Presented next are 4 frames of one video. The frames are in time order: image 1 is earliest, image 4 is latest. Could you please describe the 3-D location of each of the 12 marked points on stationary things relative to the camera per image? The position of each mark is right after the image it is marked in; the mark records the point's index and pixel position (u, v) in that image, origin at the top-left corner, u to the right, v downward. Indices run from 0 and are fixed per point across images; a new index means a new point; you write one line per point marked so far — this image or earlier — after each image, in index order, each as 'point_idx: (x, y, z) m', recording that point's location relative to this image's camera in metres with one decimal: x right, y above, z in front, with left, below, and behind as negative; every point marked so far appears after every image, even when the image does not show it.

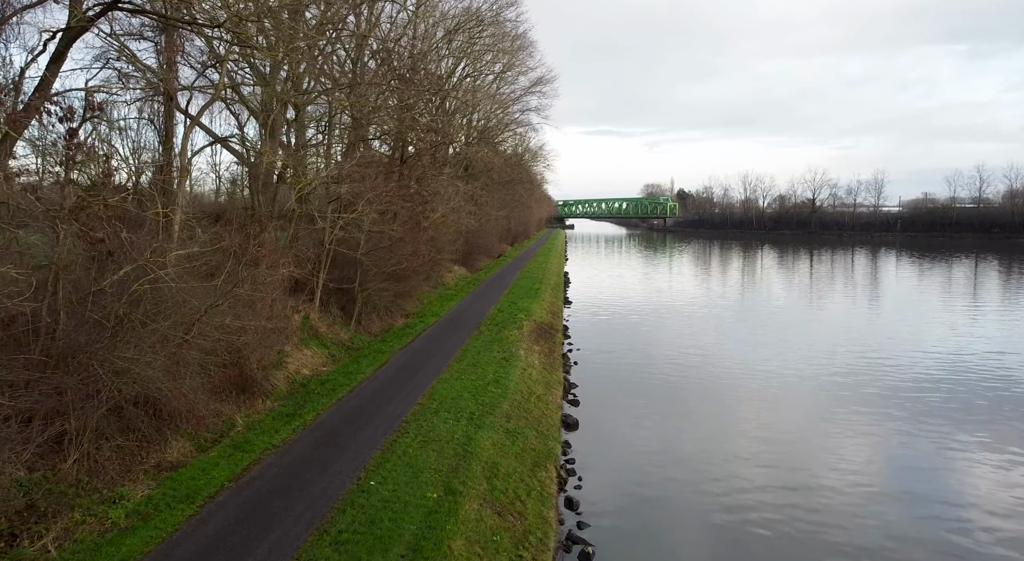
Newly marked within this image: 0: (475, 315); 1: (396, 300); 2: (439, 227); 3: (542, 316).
0: (-0.8, -0.7, +14.7) m
1: (-2.4, -0.4, +13.7) m
2: (-2.0, +1.4, +19.6) m
3: (+0.7, -0.8, +15.3) m
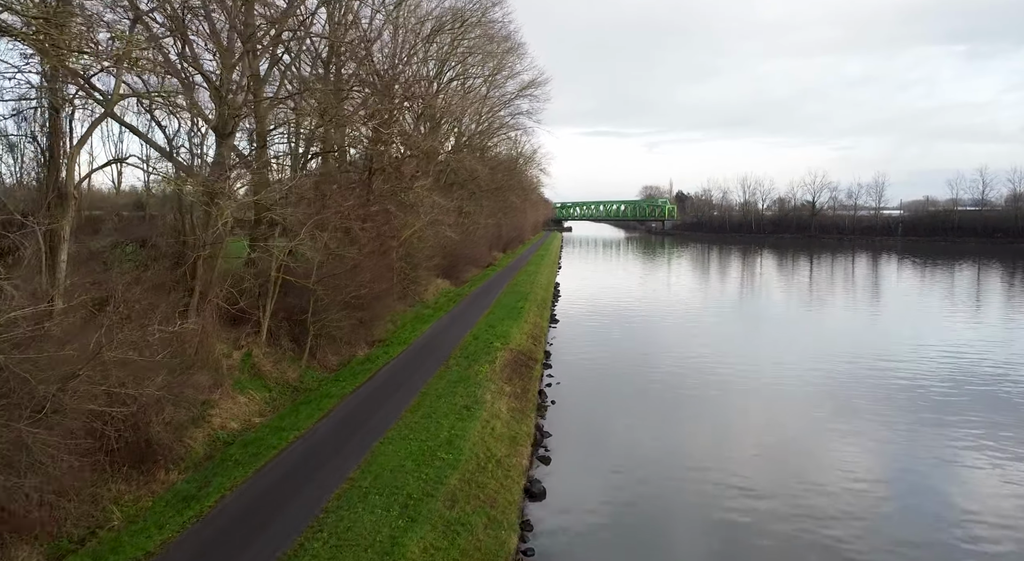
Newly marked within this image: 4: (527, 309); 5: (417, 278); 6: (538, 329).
0: (-1.3, -1.2, +13.5) m
1: (-2.9, -0.9, +12.5) m
2: (-2.5, +0.9, +18.4) m
3: (+0.2, -1.3, +14.1) m
4: (+0.4, -0.8, +18.5) m
5: (-2.5, 0.0, +18.7) m
6: (+0.6, -1.3, +16.9) m
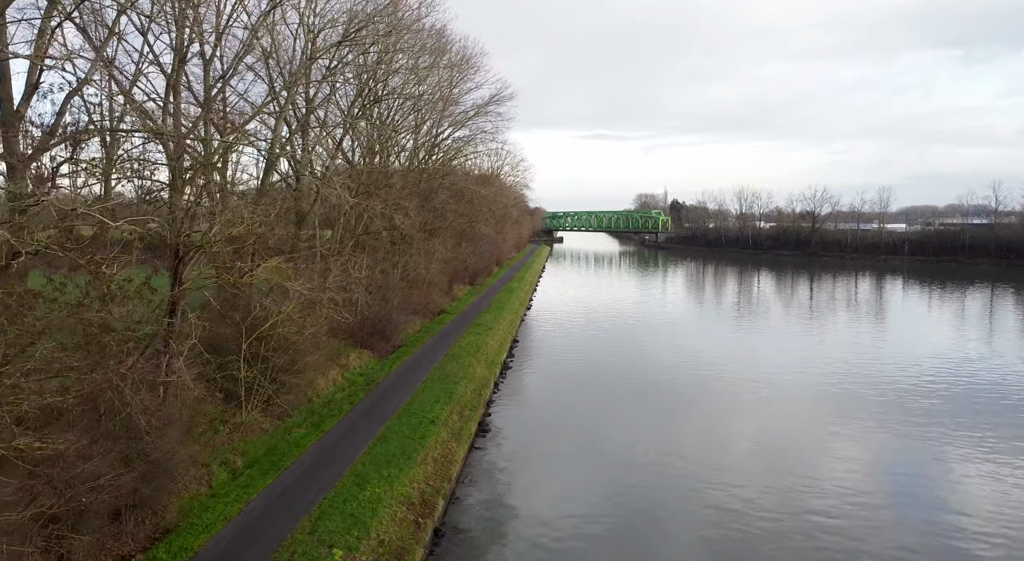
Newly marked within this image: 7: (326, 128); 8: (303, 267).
0: (-3.1, -3.3, +8.5) m
1: (-4.7, -2.9, +7.5) m
2: (-4.4, -1.2, +13.4) m
3: (-1.6, -3.4, +9.1) m
4: (-1.5, -2.9, +13.5) m
5: (-4.4, -2.0, +13.7) m
6: (-1.2, -3.3, +11.9) m
7: (-5.1, +4.4, +18.9) m
8: (-4.8, +0.2, +15.3) m
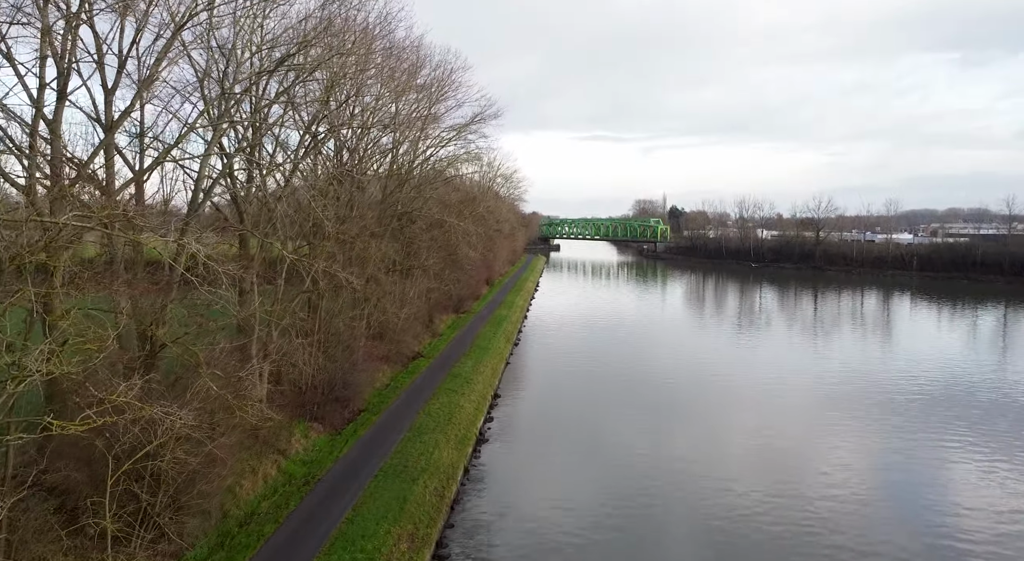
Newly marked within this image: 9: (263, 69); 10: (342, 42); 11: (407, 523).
0: (-3.8, -4.8, +5.6) m
1: (-5.3, -4.5, +4.6) m
2: (-5.0, -2.7, +10.4) m
3: (-2.3, -5.0, +6.1) m
4: (-2.1, -4.4, +10.6) m
5: (-5.0, -3.6, +10.8) m
6: (-1.8, -4.9, +8.9) m
7: (-5.7, +2.9, +15.9) m
8: (-5.4, -1.3, +12.3) m
9: (-6.5, +5.5, +17.3) m
10: (-4.5, +6.4, +17.8) m
11: (-1.9, -4.4, +12.3) m
